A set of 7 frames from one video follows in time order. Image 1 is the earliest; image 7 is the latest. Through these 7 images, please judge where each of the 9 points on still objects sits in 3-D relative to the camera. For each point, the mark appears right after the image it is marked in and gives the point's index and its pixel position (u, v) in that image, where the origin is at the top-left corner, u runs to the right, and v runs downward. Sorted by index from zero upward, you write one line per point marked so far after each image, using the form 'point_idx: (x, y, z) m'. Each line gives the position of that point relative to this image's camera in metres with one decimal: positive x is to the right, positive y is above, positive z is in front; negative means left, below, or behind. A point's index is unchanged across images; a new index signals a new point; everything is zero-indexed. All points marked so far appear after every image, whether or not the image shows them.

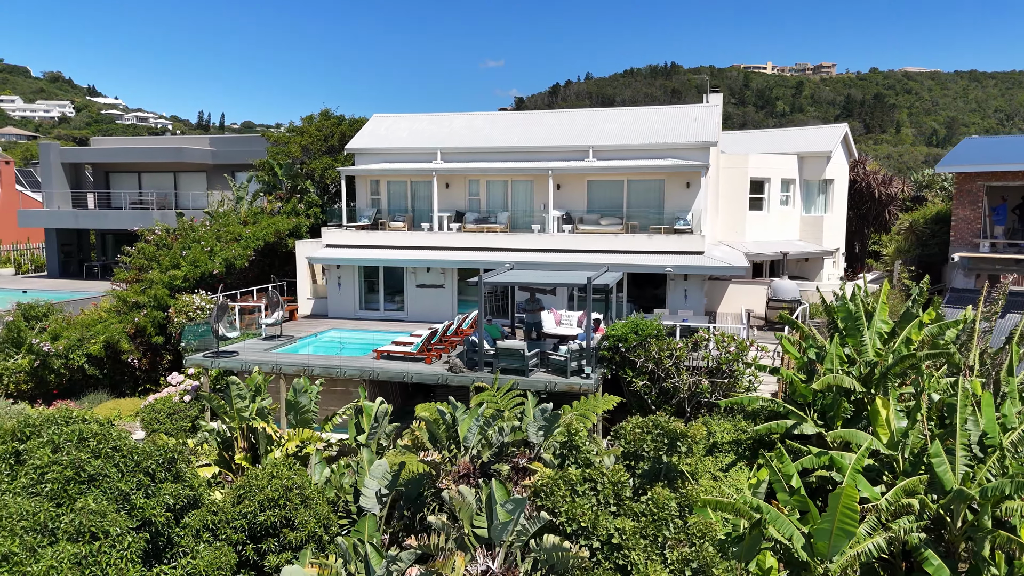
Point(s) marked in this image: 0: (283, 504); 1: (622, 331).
0: (-3.5, -3.4, +10.7) m
1: (+3.2, -1.2, +18.9) m
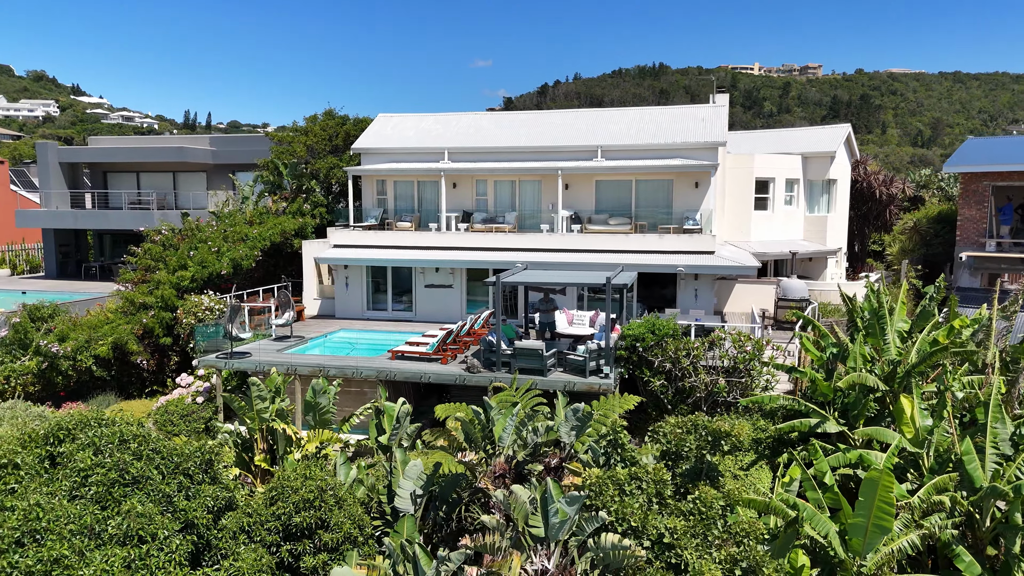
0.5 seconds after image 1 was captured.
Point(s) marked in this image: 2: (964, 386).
0: (-3.0, -3.4, +10.6) m
1: (+3.6, -1.2, +18.9) m
2: (+9.0, -1.9, +13.4) m
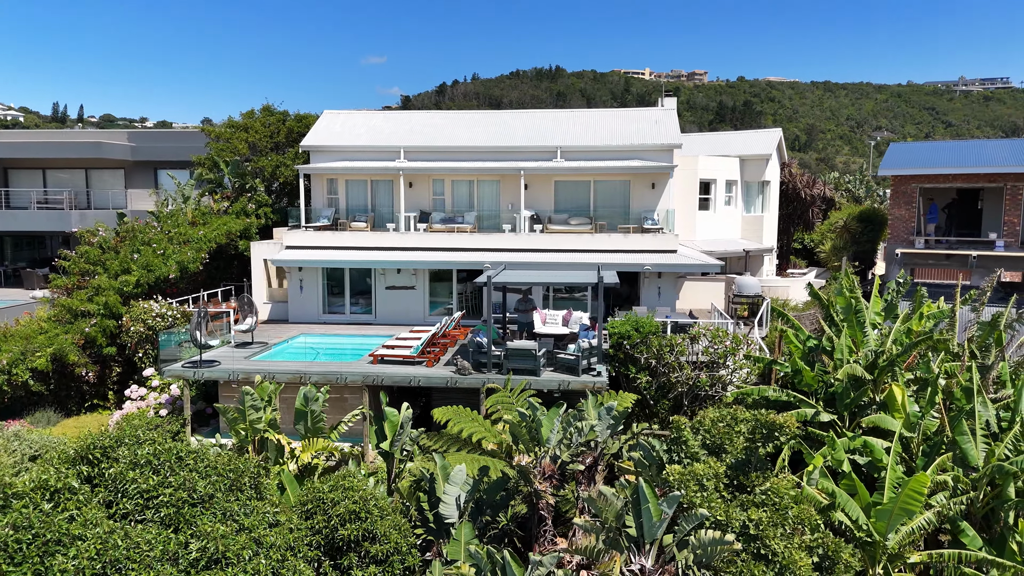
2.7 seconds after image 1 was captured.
0: (-2.2, -3.5, +10.2) m
1: (+3.2, -1.1, +19.3) m
2: (+9.3, -1.8, +14.5) m
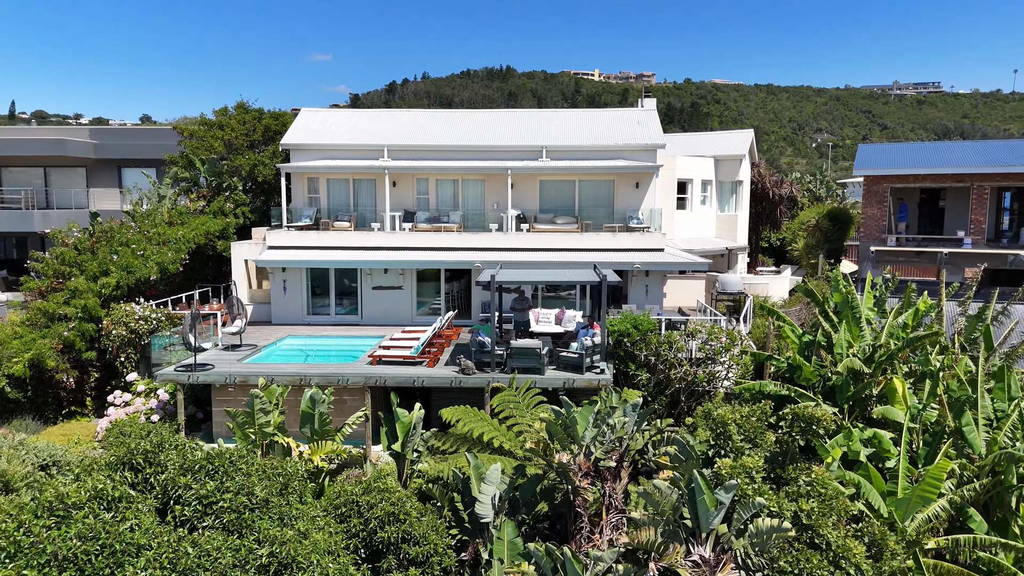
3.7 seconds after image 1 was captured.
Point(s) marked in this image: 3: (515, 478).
0: (-1.6, -3.4, +10.1) m
1: (+3.2, -1.1, +19.5) m
2: (+9.6, -1.7, +15.2) m
3: (+0.1, -3.1, +11.0) m
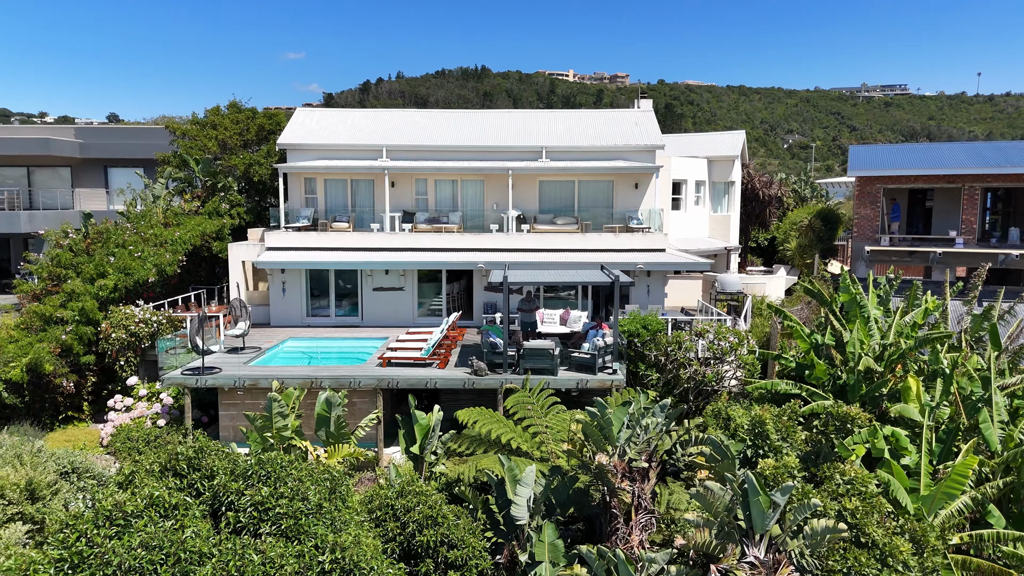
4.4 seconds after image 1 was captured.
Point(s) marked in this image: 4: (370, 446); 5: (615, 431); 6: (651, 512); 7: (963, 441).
0: (-1.1, -3.5, +10.1) m
1: (+3.5, -1.1, +19.6) m
2: (+10.0, -1.7, +15.5) m
3: (+0.6, -3.1, +11.0) m
4: (-3.8, -4.1, +17.5) m
5: (+1.6, -2.3, +10.8) m
6: (+2.2, -3.6, +11.0) m
7: (+9.0, -3.0, +13.6) m
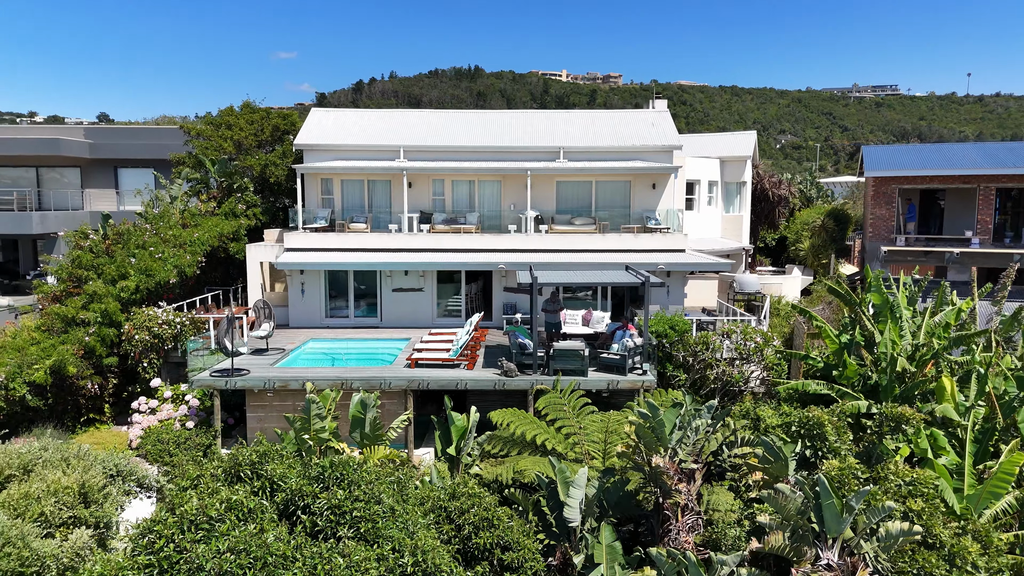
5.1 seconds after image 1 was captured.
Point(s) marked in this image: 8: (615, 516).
0: (-0.2, -3.5, +10.1) m
1: (+4.2, -1.1, +19.6) m
2: (+10.8, -1.7, +15.5) m
3: (+1.4, -3.1, +11.0) m
4: (-3.0, -4.1, +17.5) m
5: (+2.4, -2.3, +10.8) m
6: (+3.1, -3.6, +11.0) m
7: (+9.8, -3.0, +13.7) m
8: (+1.6, -3.7, +11.0) m
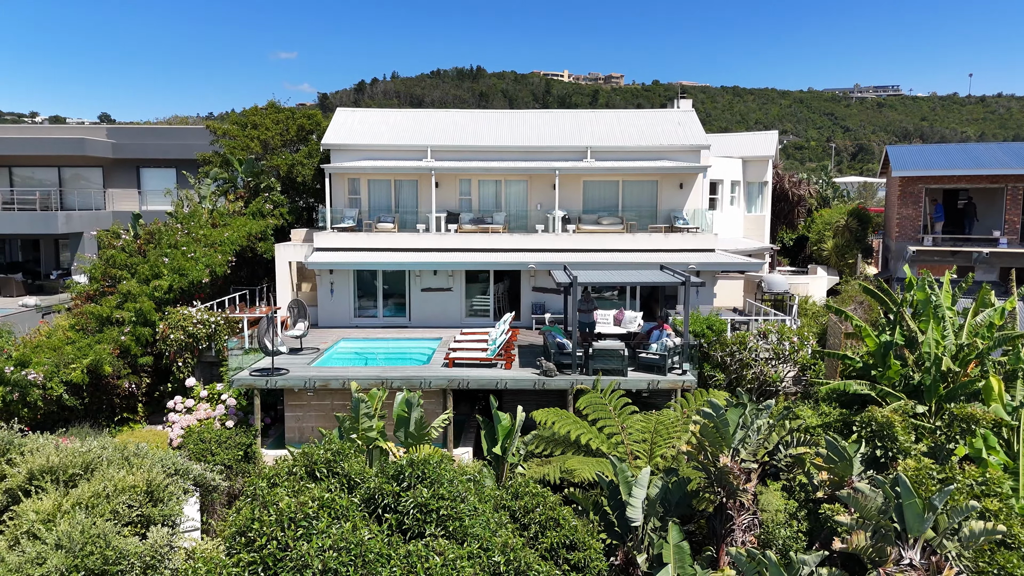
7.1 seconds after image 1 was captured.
0: (+0.7, -3.5, +10.1) m
1: (+5.3, -1.1, +19.6) m
2: (+11.8, -1.7, +15.4) m
3: (+2.4, -3.1, +11.0) m
4: (-2.0, -4.1, +17.5) m
5: (+3.4, -2.3, +10.7) m
6: (+4.0, -3.6, +10.9) m
7: (+10.8, -3.0, +13.6) m
8: (+2.6, -3.7, +11.0) m
